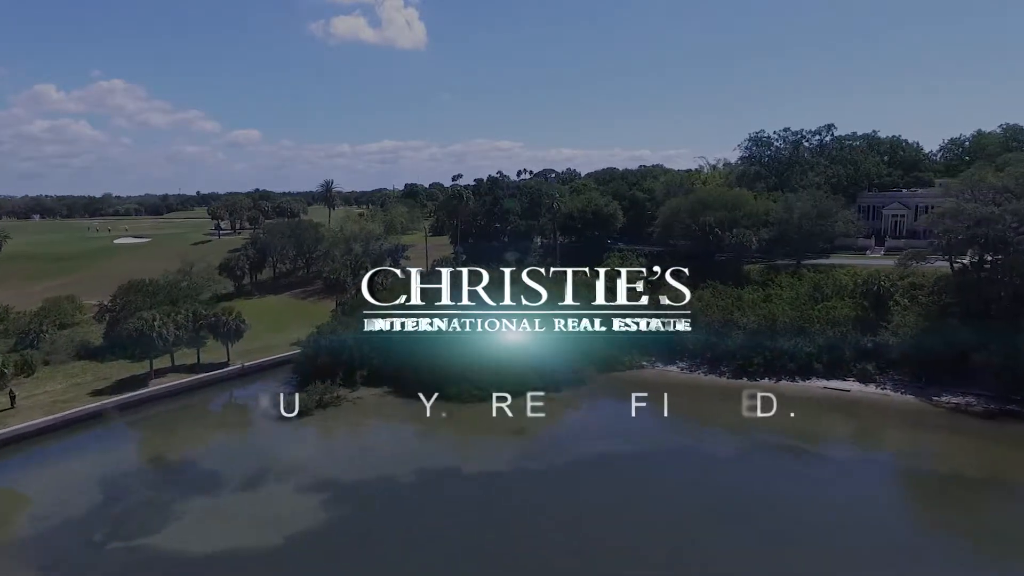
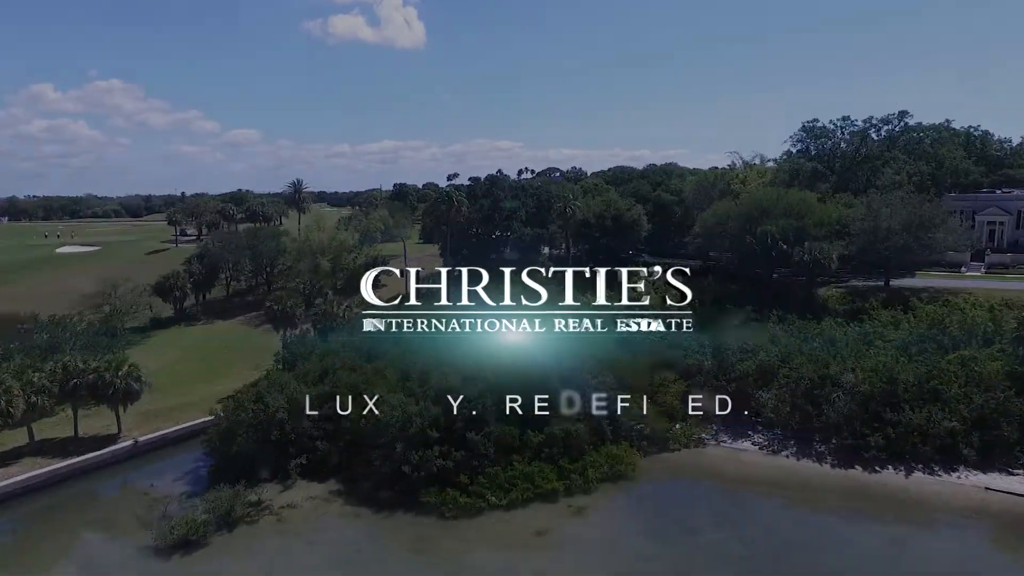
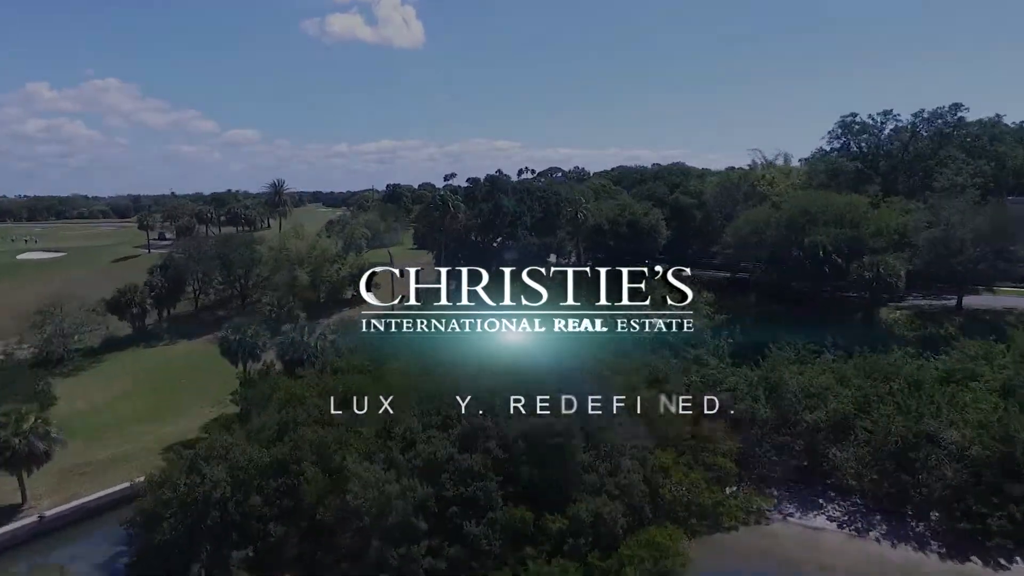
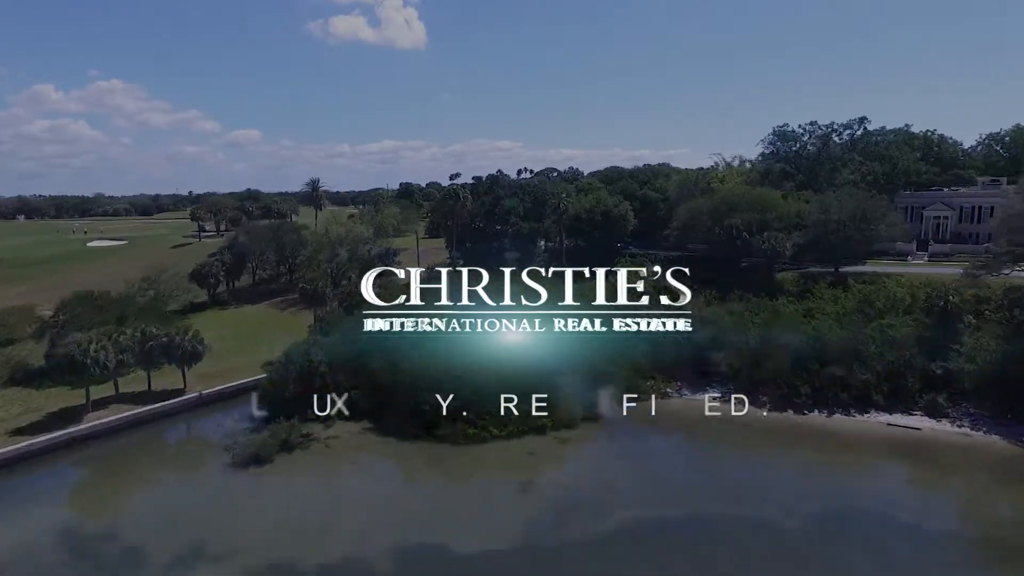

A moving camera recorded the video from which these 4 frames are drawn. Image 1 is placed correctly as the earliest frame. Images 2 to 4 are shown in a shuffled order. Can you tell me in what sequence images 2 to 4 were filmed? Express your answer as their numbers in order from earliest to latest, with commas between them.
4, 2, 3
